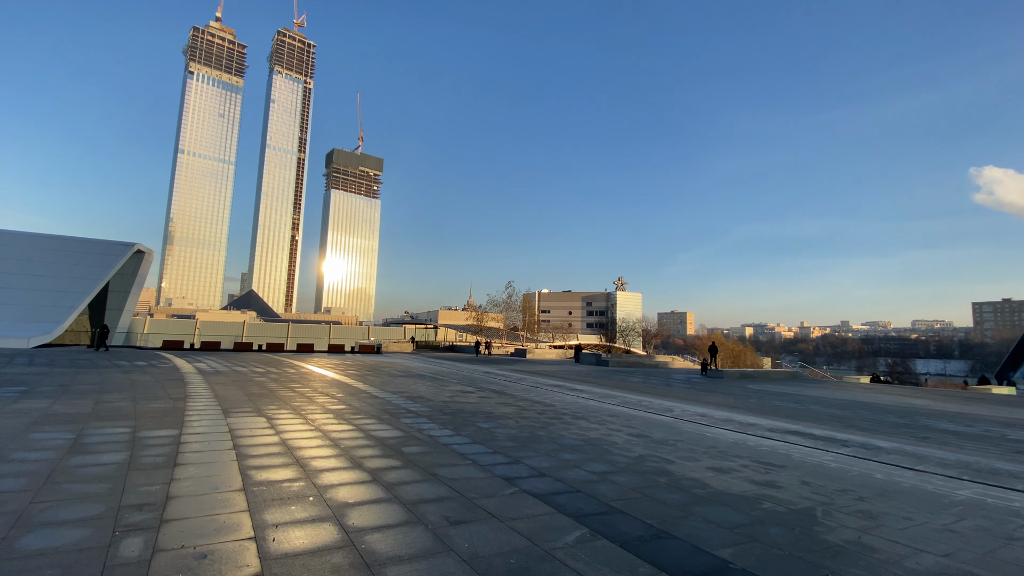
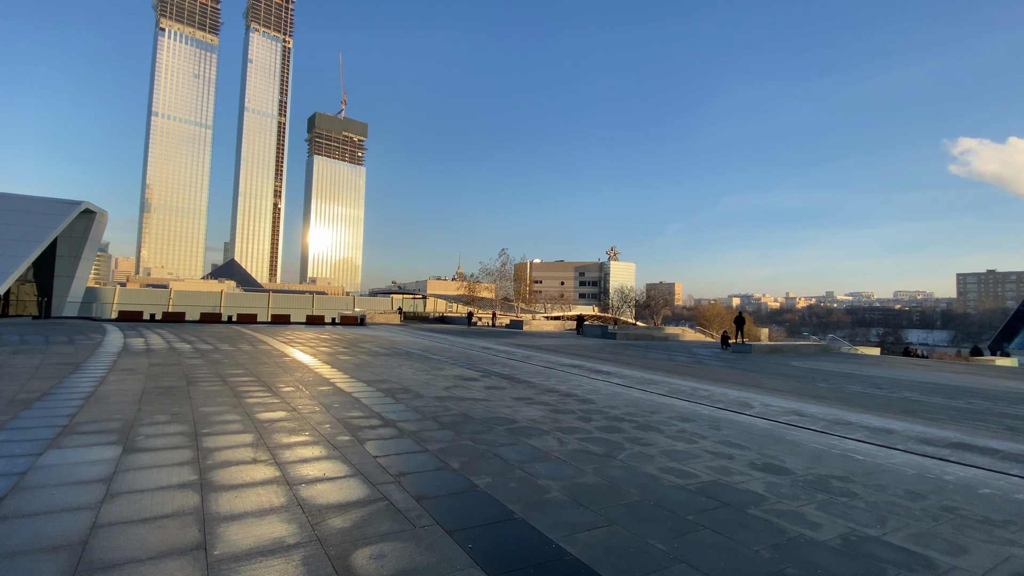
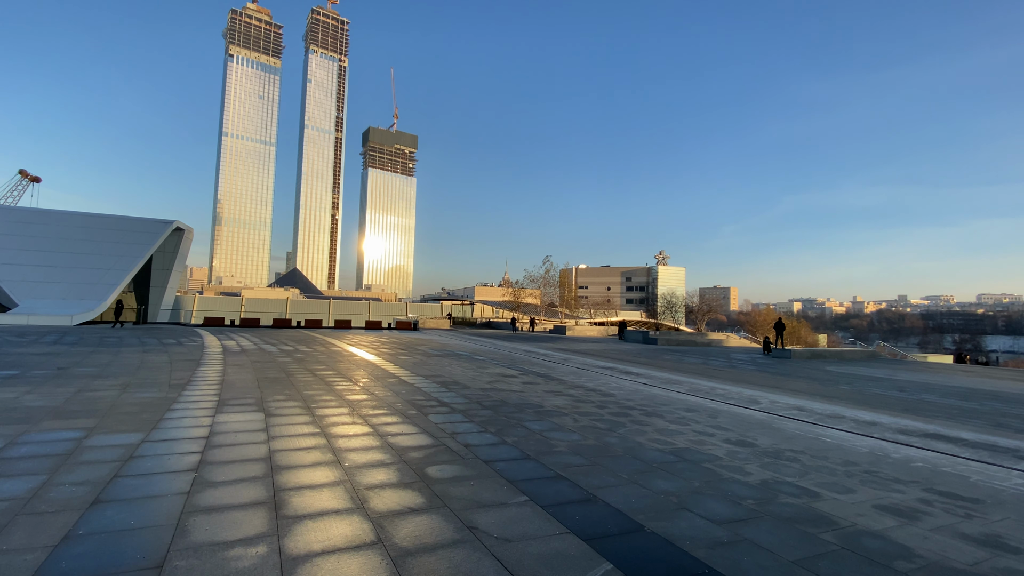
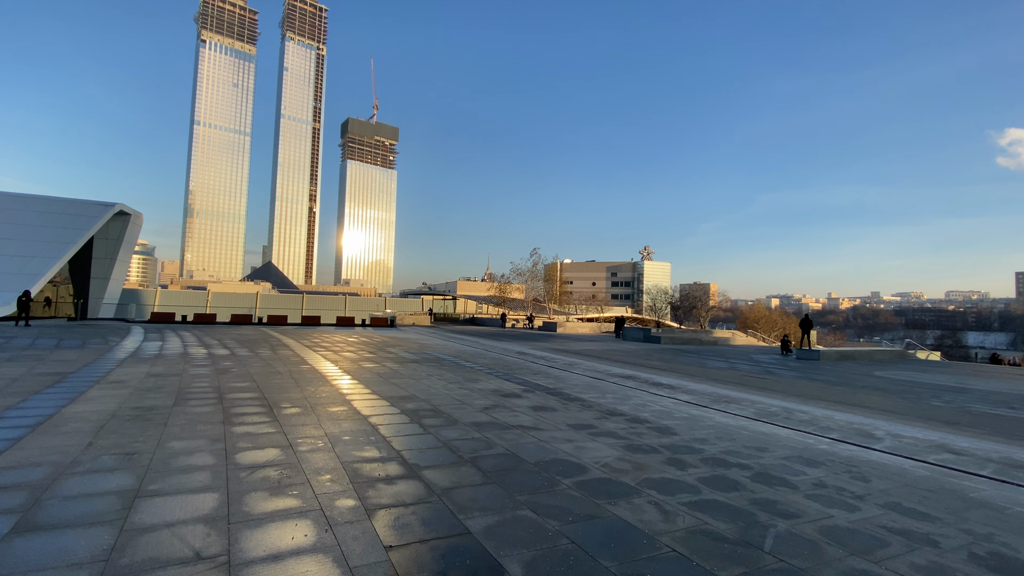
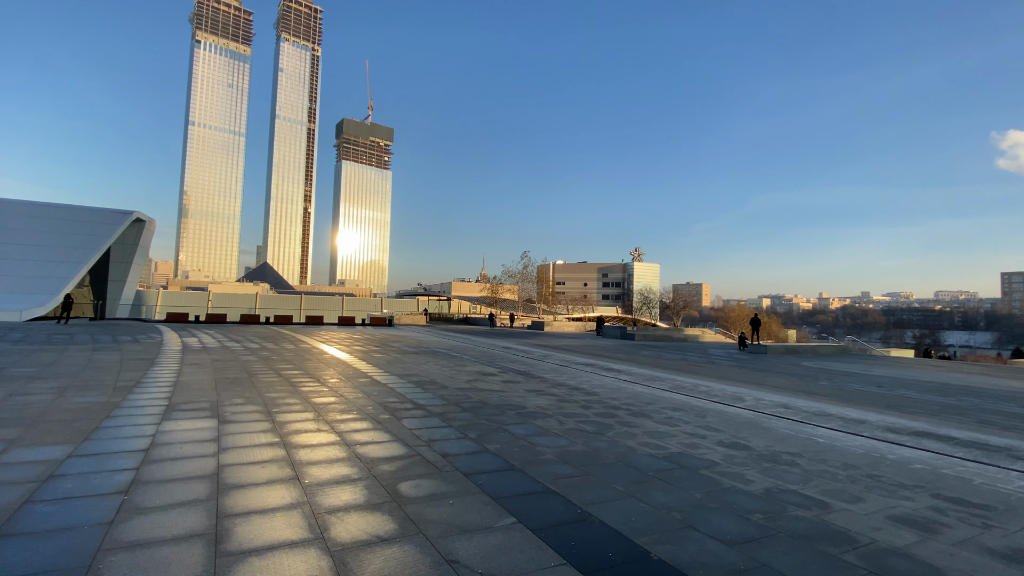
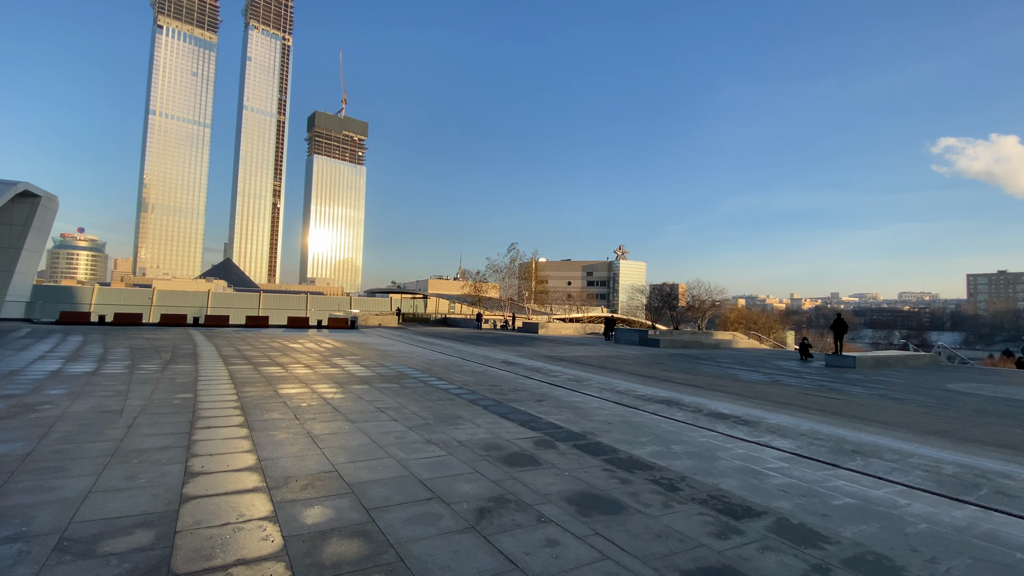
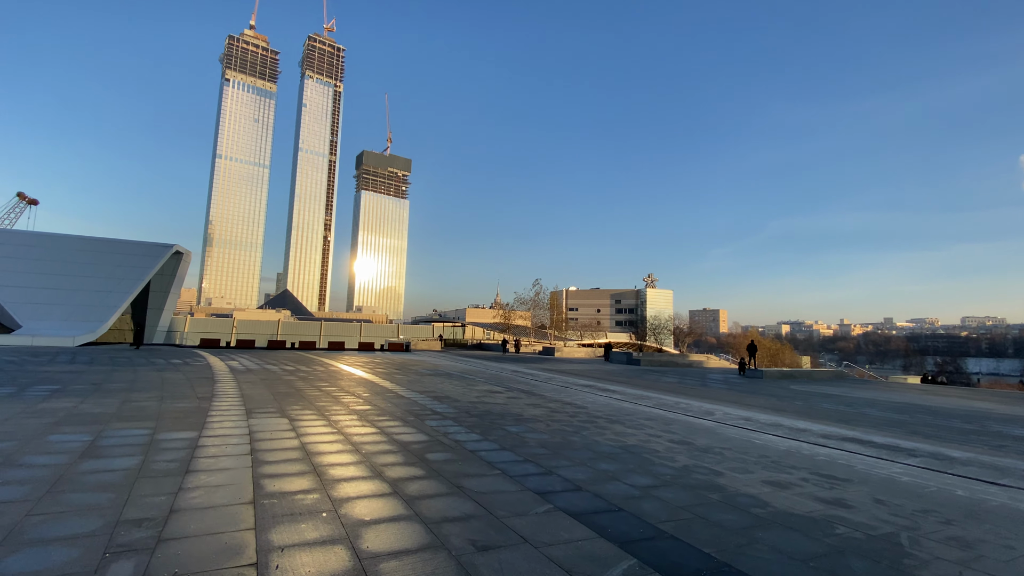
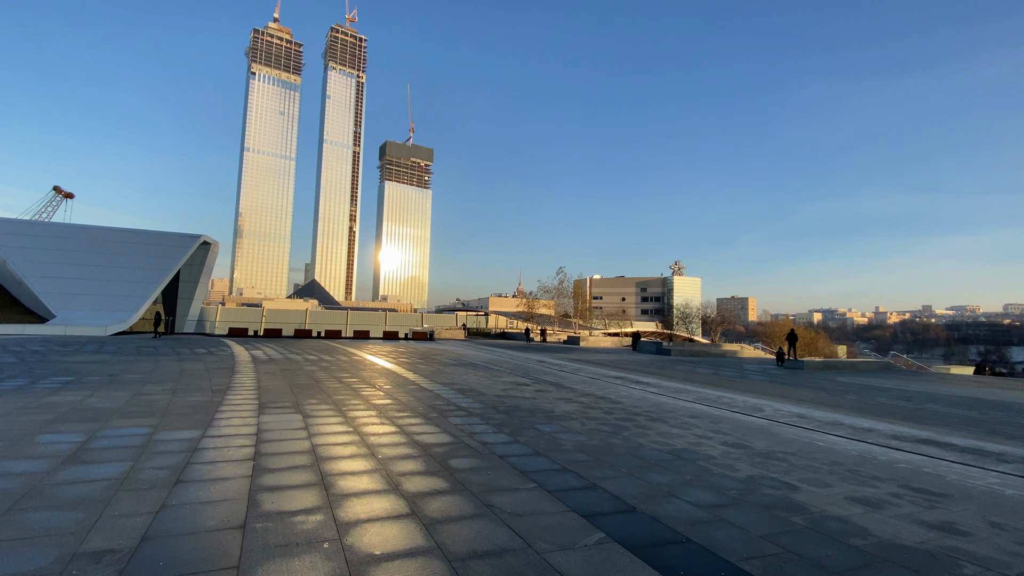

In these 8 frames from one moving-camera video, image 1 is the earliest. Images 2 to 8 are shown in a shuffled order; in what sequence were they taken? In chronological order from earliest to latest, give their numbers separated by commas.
7, 8, 3, 5, 2, 4, 6
